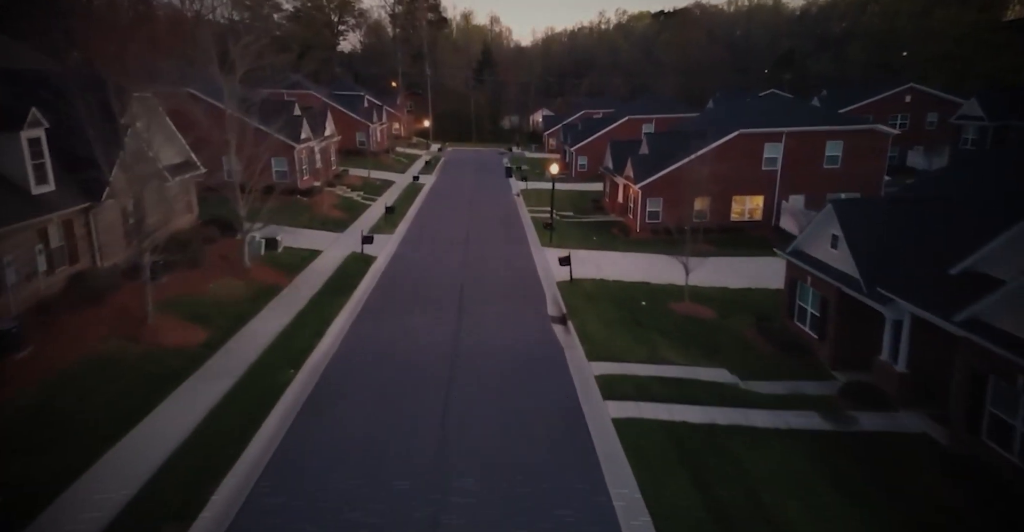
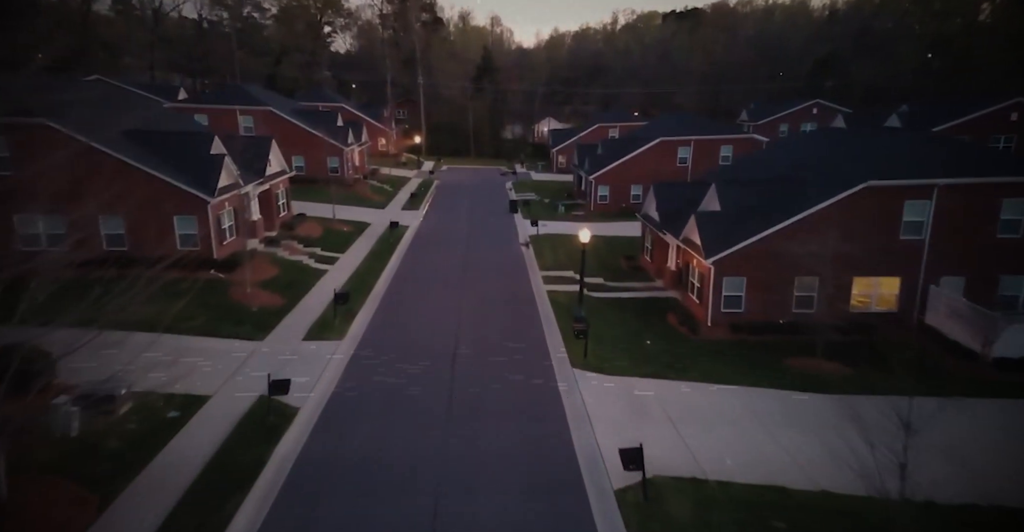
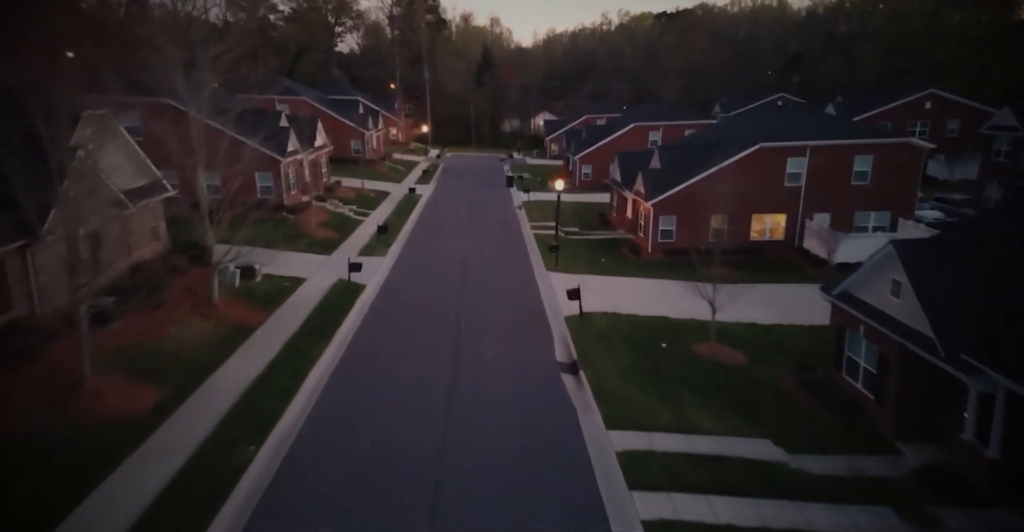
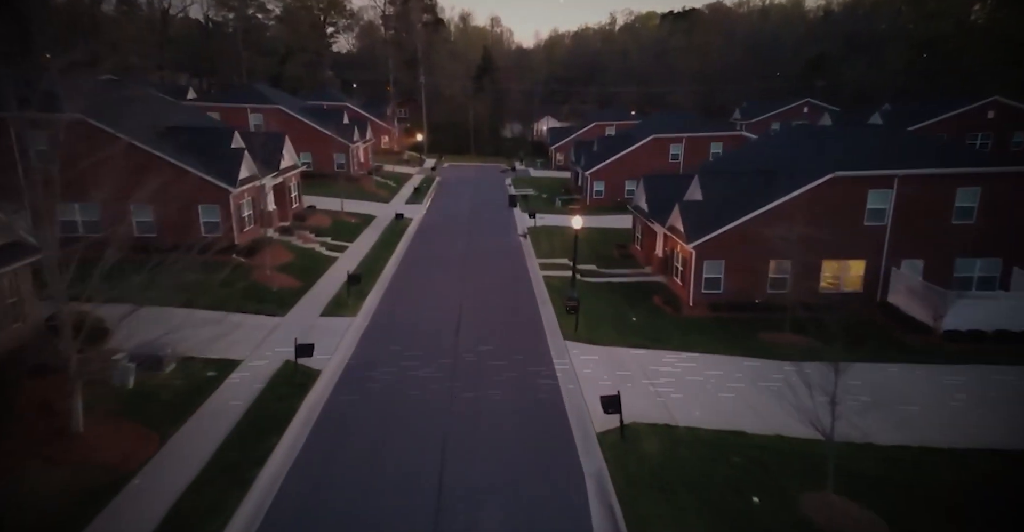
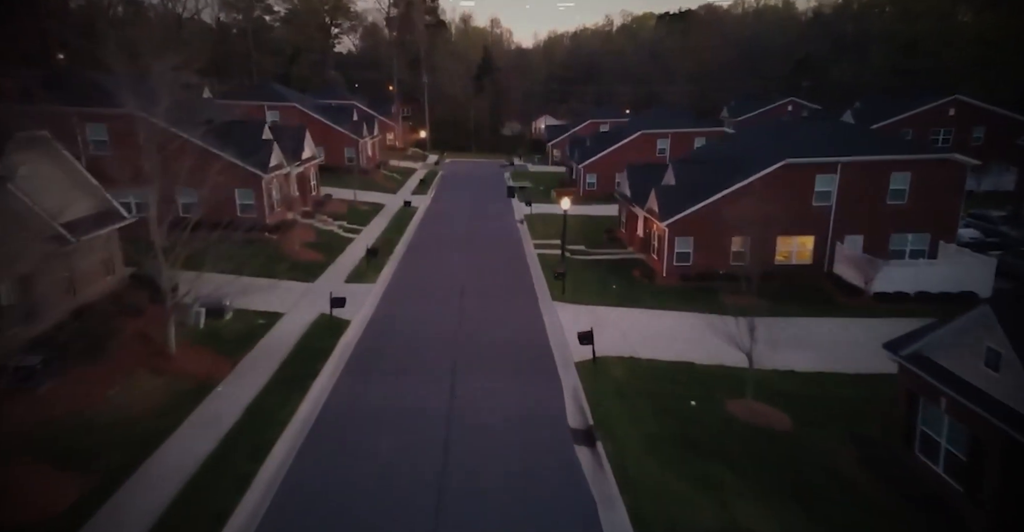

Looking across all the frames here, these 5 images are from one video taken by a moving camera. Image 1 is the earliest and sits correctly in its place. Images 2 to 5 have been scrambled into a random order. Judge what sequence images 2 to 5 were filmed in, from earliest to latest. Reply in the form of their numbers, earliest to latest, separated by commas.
3, 5, 4, 2
